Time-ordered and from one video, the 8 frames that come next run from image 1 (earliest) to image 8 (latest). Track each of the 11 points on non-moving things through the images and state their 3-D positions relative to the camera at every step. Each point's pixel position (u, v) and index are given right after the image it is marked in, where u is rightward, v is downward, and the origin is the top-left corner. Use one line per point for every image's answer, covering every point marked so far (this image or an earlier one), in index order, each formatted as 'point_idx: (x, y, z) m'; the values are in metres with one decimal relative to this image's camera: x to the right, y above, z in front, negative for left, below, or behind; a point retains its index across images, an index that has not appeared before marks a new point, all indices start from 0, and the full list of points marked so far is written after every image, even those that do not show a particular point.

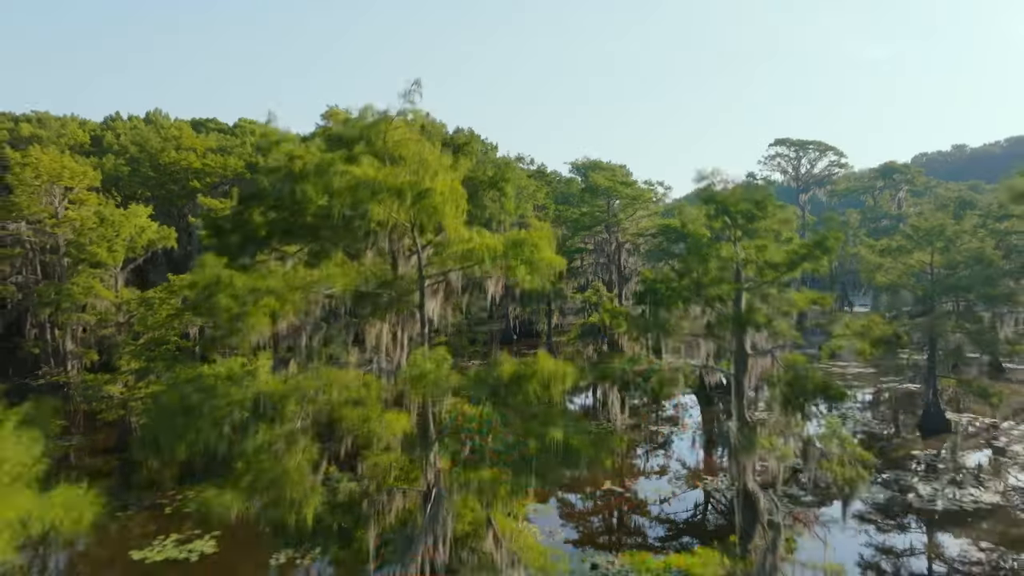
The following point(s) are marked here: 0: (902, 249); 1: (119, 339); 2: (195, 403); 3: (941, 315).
0: (+9.8, +0.9, +16.9) m
1: (-8.9, -1.1, +15.3) m
2: (-2.5, -0.9, +5.3) m
3: (+9.9, -0.6, +15.6) m
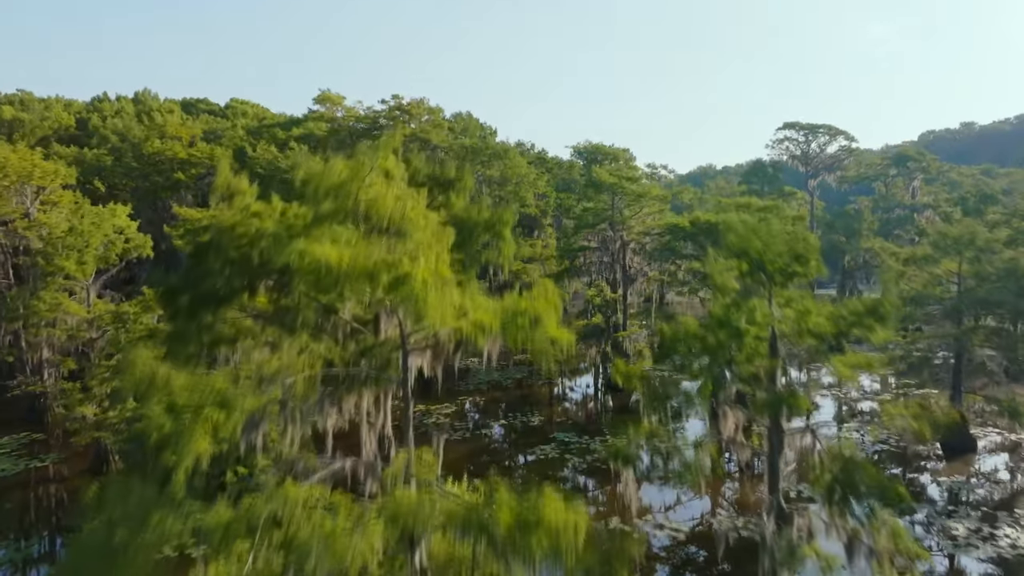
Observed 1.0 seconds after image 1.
0: (+9.8, +0.7, +15.9) m
1: (-8.9, -1.4, +14.4) m
2: (-2.5, -1.6, +4.3) m
3: (+9.9, -0.9, +14.6) m
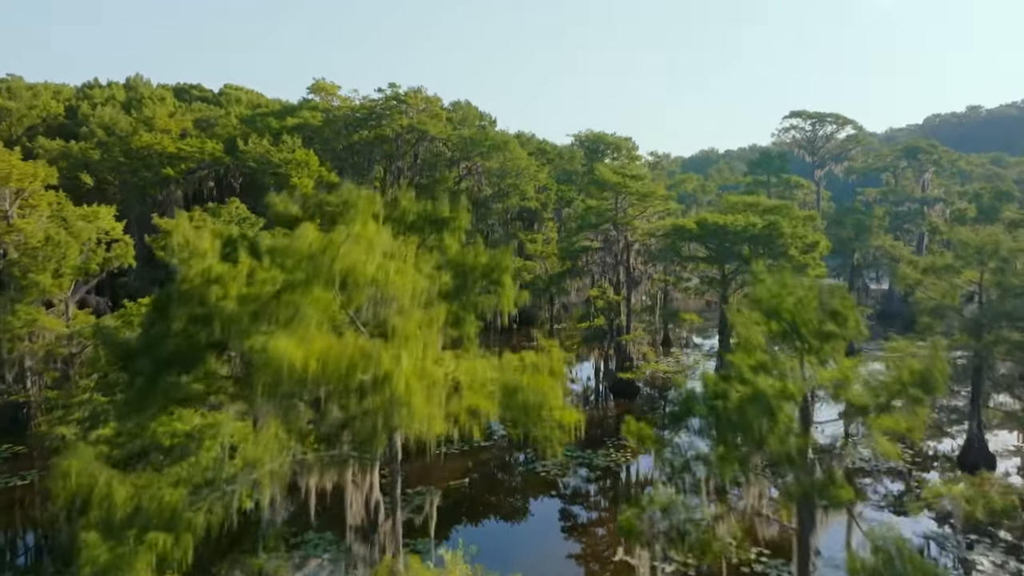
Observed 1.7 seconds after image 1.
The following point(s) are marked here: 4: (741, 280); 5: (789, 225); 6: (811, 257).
0: (+9.8, +0.5, +15.2) m
1: (-8.9, -1.7, +13.7) m
2: (-2.5, -2.1, +3.7) m
3: (+9.9, -1.2, +14.0) m
4: (+6.5, +0.2, +19.2) m
5: (+7.7, +1.8, +18.8) m
6: (+8.1, +0.8, +18.4) m
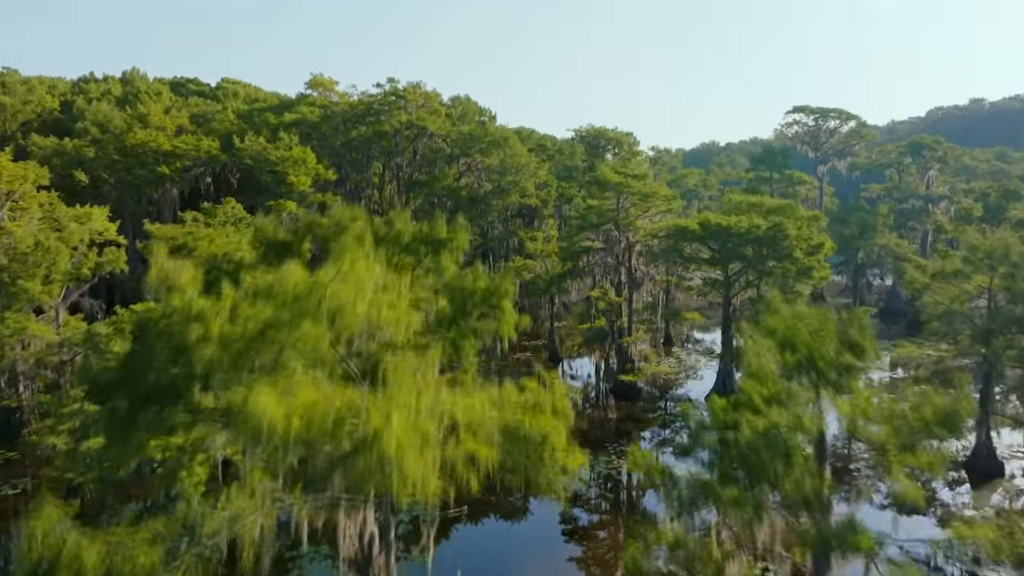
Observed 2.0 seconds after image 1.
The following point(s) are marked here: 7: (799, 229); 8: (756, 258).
0: (+9.8, +0.4, +14.9) m
1: (-8.9, -1.8, +13.4) m
2: (-2.5, -2.4, +3.4) m
3: (+9.9, -1.3, +13.7) m
4: (+6.5, +0.2, +18.9) m
5: (+7.7, +1.7, +18.5) m
6: (+8.1, +0.8, +18.1) m
7: (+7.9, +1.6, +18.7) m
8: (+6.5, +0.8, +18.0) m
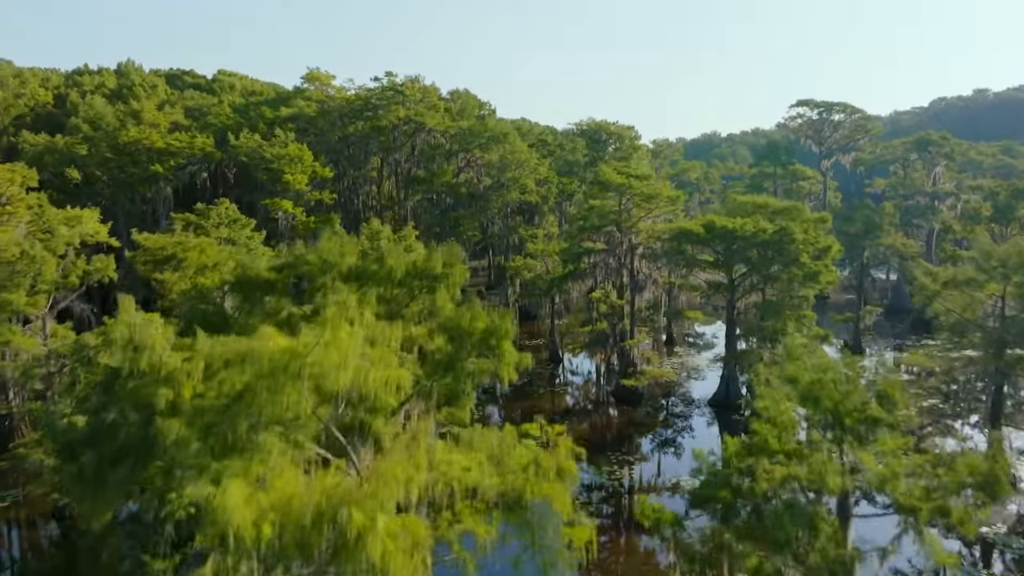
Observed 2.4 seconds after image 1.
0: (+9.8, +0.2, +14.5) m
1: (-8.9, -2.0, +13.1) m
2: (-2.5, -2.7, +3.0) m
3: (+9.9, -1.5, +13.3) m
4: (+6.5, 0.0, +18.5) m
5: (+7.7, +1.6, +18.1) m
6: (+8.1, +0.6, +17.7) m
7: (+7.9, +1.5, +18.3) m
8: (+6.5, +0.7, +17.6) m
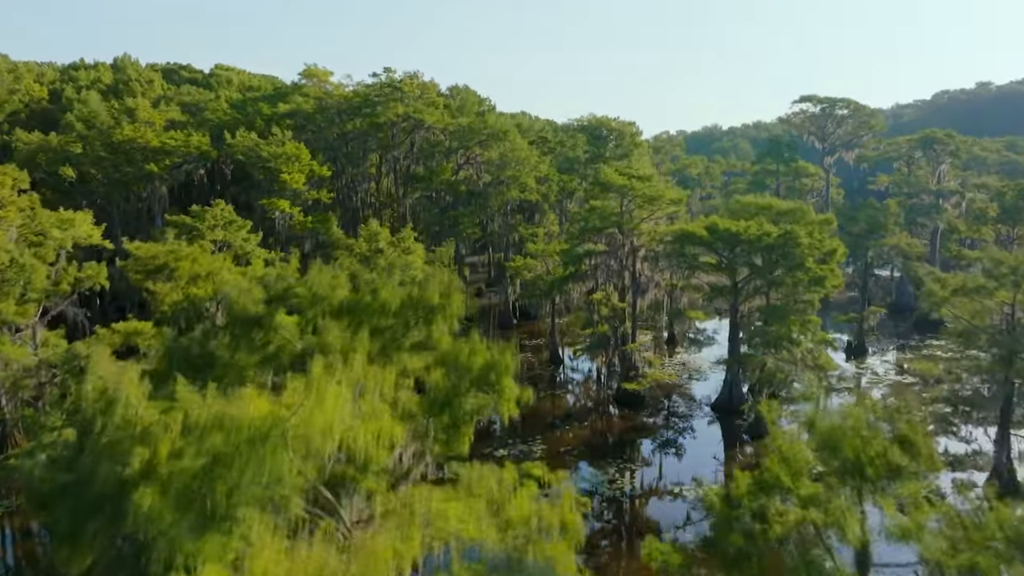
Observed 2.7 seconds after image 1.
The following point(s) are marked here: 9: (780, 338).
0: (+9.8, +0.1, +14.2) m
1: (-8.9, -2.2, +12.8) m
2: (-2.5, -3.0, +2.8) m
3: (+9.9, -1.6, +13.1) m
4: (+6.5, -0.1, +18.2) m
5: (+7.7, +1.5, +17.8) m
6: (+8.2, +0.5, +17.5) m
7: (+7.9, +1.4, +18.0) m
8: (+6.5, +0.6, +17.4) m
9: (+6.5, -1.2, +16.5) m
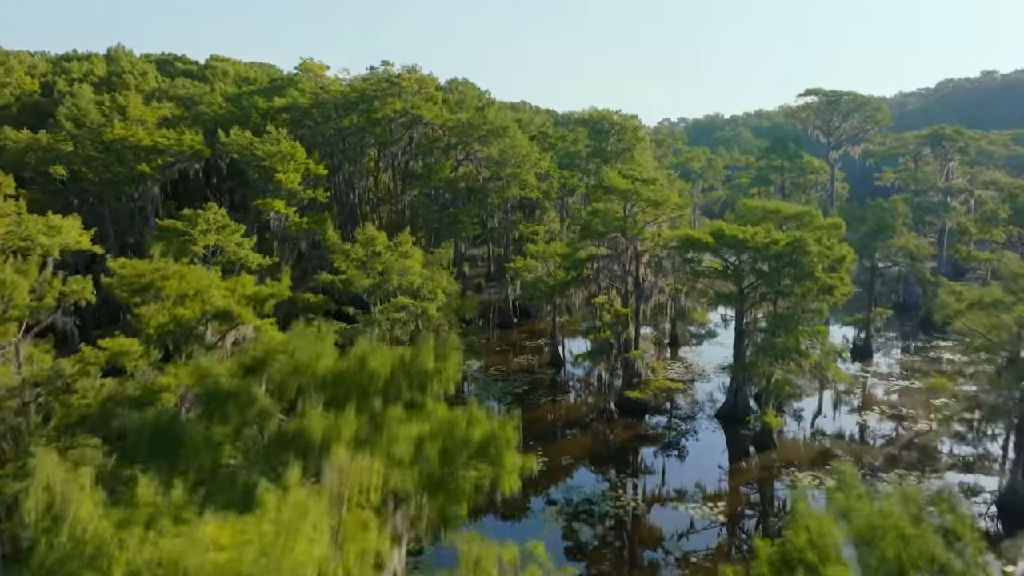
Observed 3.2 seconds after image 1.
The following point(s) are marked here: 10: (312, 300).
0: (+9.8, -0.2, +13.7) m
1: (-8.9, -2.5, +12.4) m
2: (-2.5, -3.5, +2.4) m
3: (+9.9, -1.9, +12.6) m
4: (+6.5, -0.2, +17.7) m
5: (+7.7, +1.3, +17.3) m
6: (+8.2, +0.3, +17.0) m
7: (+7.9, +1.2, +17.5) m
8: (+6.5, +0.4, +16.9) m
9: (+6.6, -1.4, +16.1) m
10: (-5.6, -0.3, +19.1) m
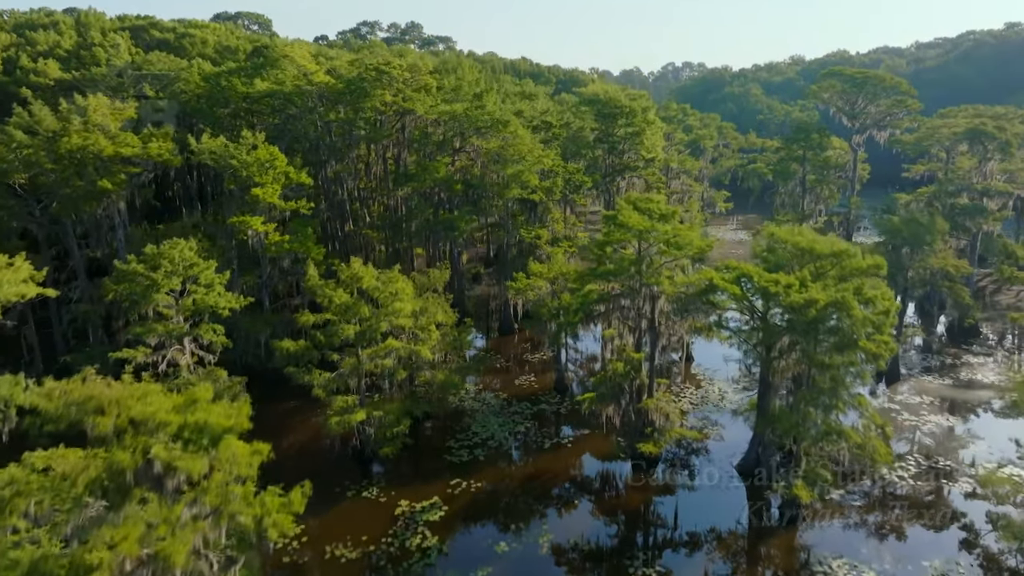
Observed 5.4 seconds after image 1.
0: (+9.8, -1.8, +11.9) m
1: (-8.8, -4.2, +10.7) m
2: (-2.4, -6.1, +0.8) m
3: (+10.0, -3.7, +10.9) m
4: (+6.6, -1.5, +15.9) m
5: (+7.8, -0.1, +15.3) m
6: (+8.2, -1.0, +15.1) m
7: (+8.0, -0.1, +15.5) m
8: (+6.6, -1.0, +15.0) m
9: (+6.6, -2.9, +14.3) m
10: (-5.6, -1.5, +17.3) m
